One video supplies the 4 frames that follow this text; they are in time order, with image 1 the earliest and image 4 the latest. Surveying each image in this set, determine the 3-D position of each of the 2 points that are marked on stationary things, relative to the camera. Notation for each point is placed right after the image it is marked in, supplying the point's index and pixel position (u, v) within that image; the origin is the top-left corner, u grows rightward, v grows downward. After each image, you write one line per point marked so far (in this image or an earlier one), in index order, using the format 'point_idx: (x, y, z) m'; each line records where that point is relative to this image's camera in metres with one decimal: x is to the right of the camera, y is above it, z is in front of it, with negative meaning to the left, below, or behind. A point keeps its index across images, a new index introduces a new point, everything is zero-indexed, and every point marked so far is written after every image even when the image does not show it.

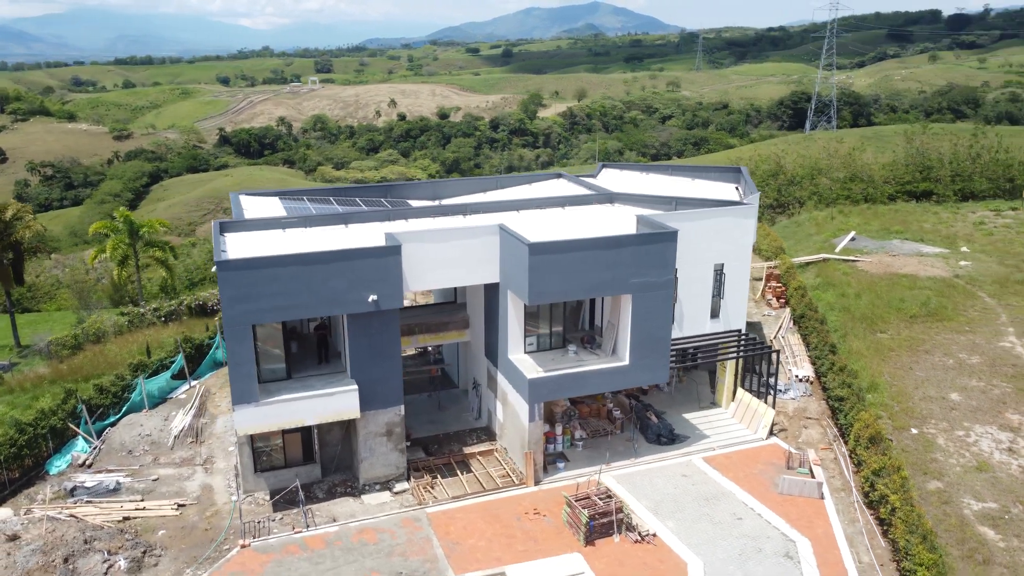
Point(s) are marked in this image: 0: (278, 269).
0: (-5.7, +0.5, +19.9) m
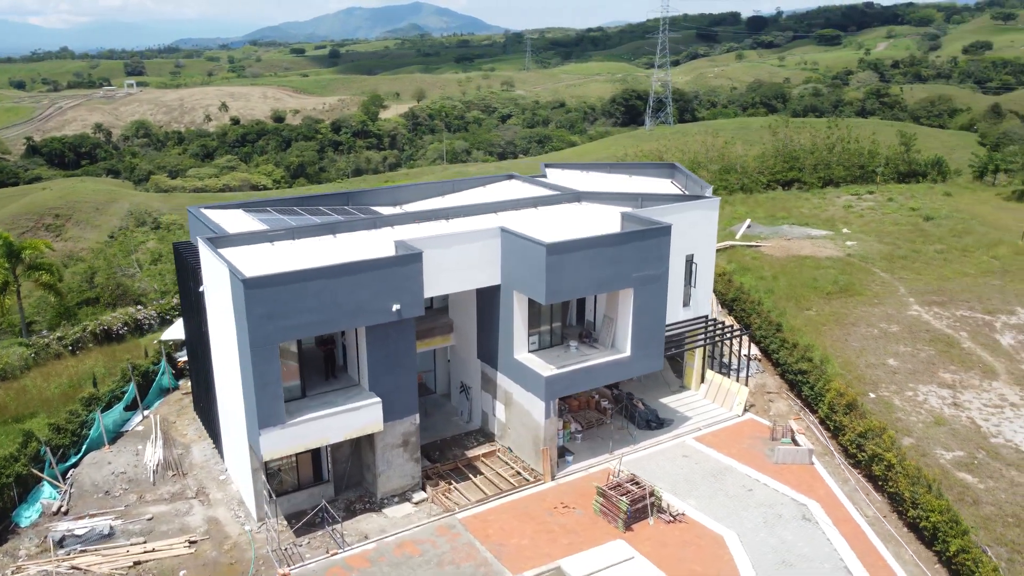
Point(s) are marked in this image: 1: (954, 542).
0: (-4.9, +0.1, +19.1) m
1: (+10.3, -5.9, +18.8) m
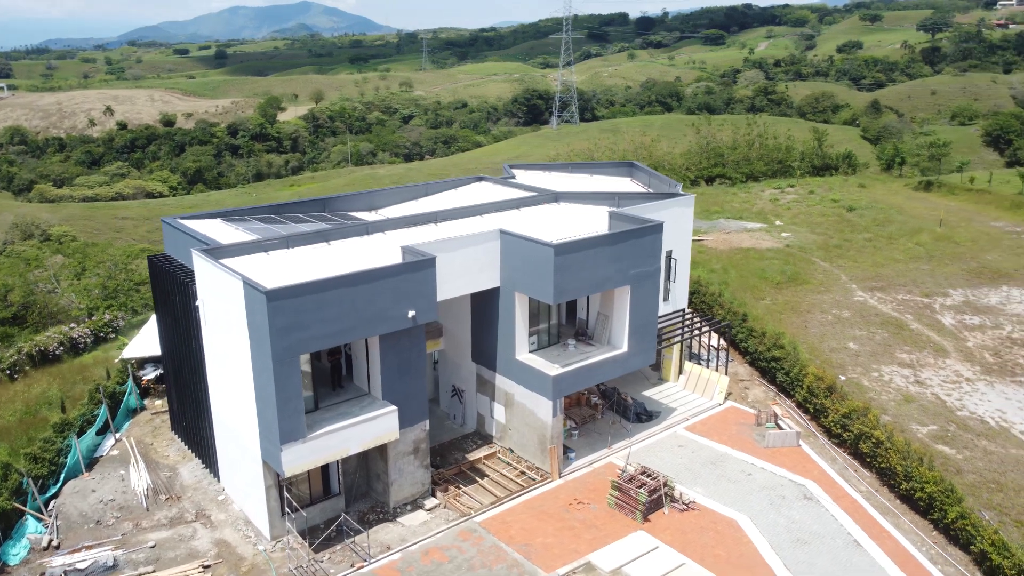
0: (-4.3, -0.1, +18.7) m
1: (+11.0, -5.5, +20.3) m
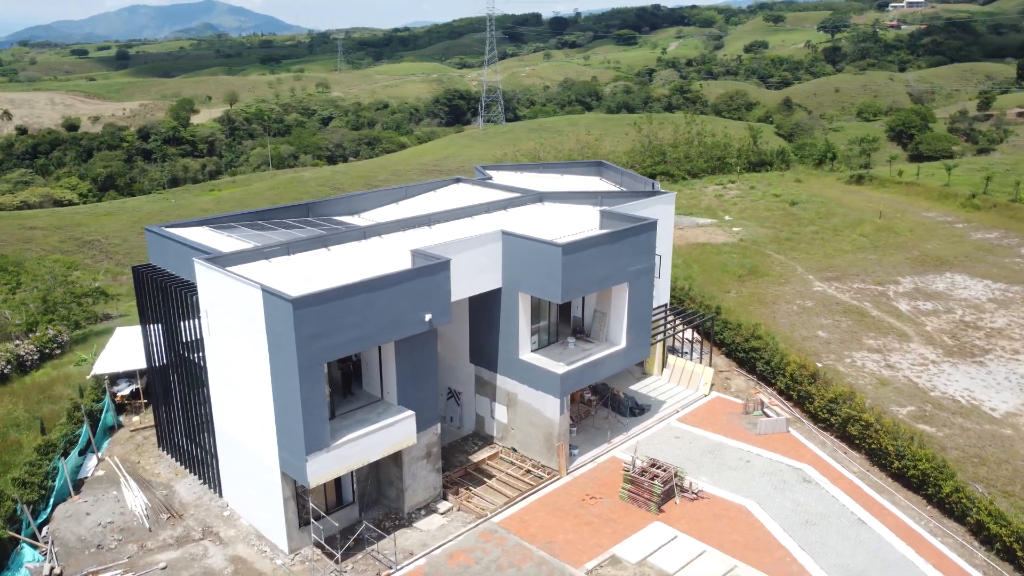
0: (-3.8, -0.3, +18.4) m
1: (+11.5, -5.2, +21.5) m
